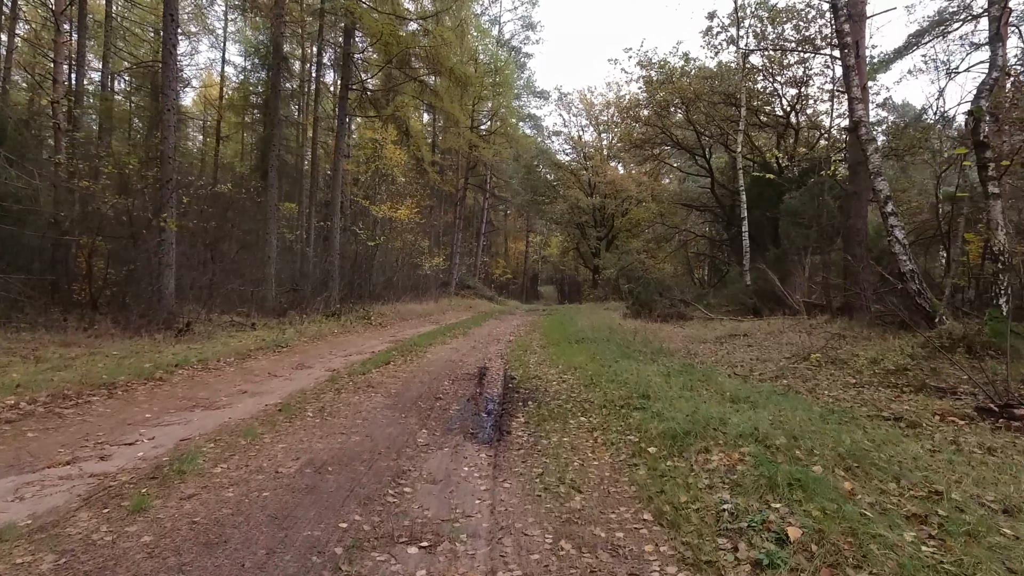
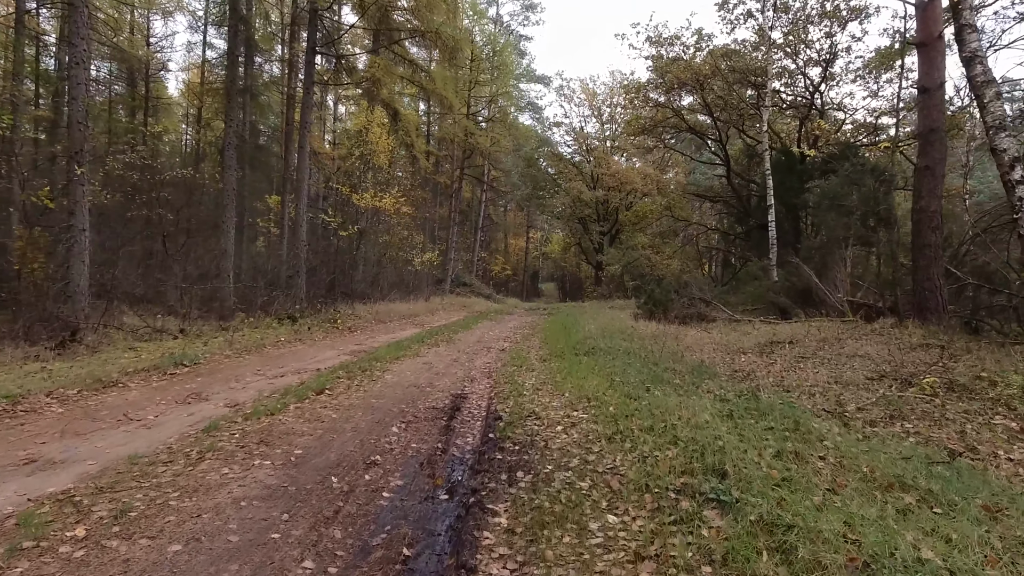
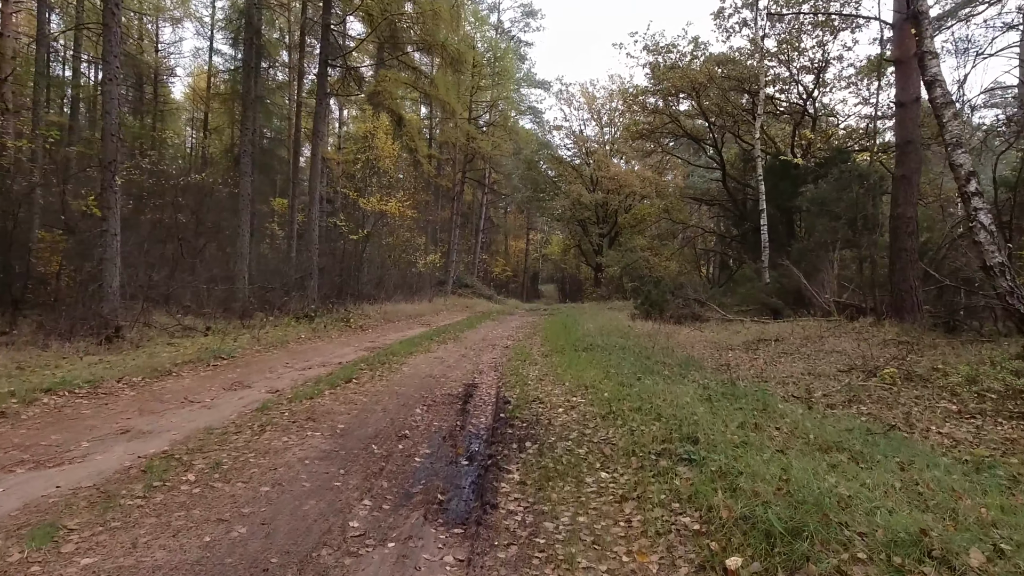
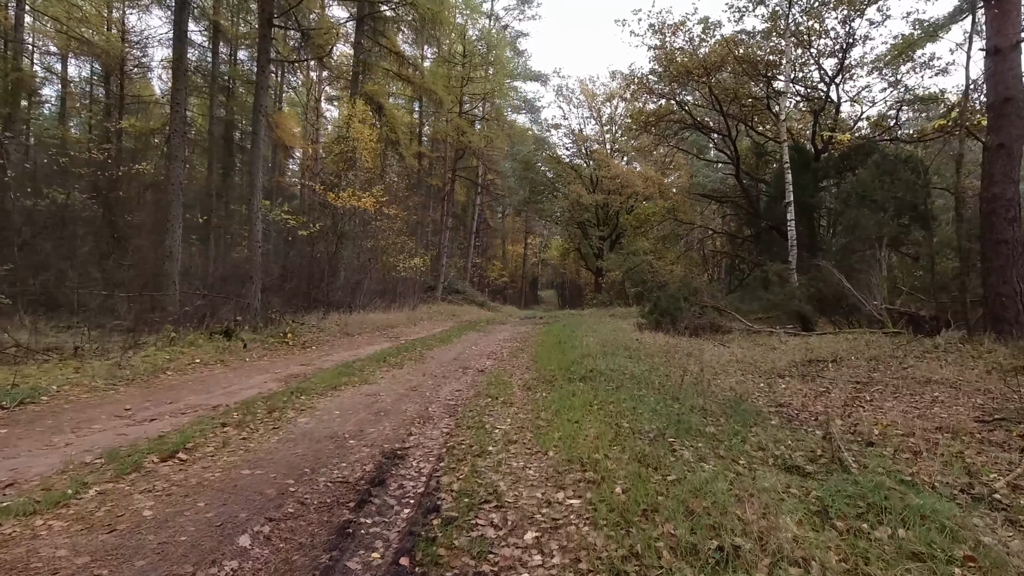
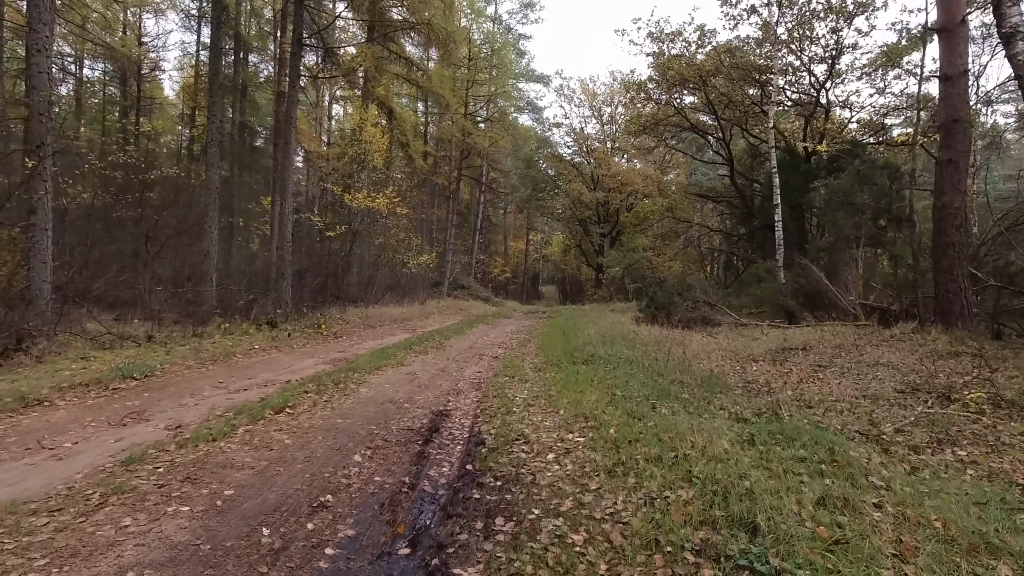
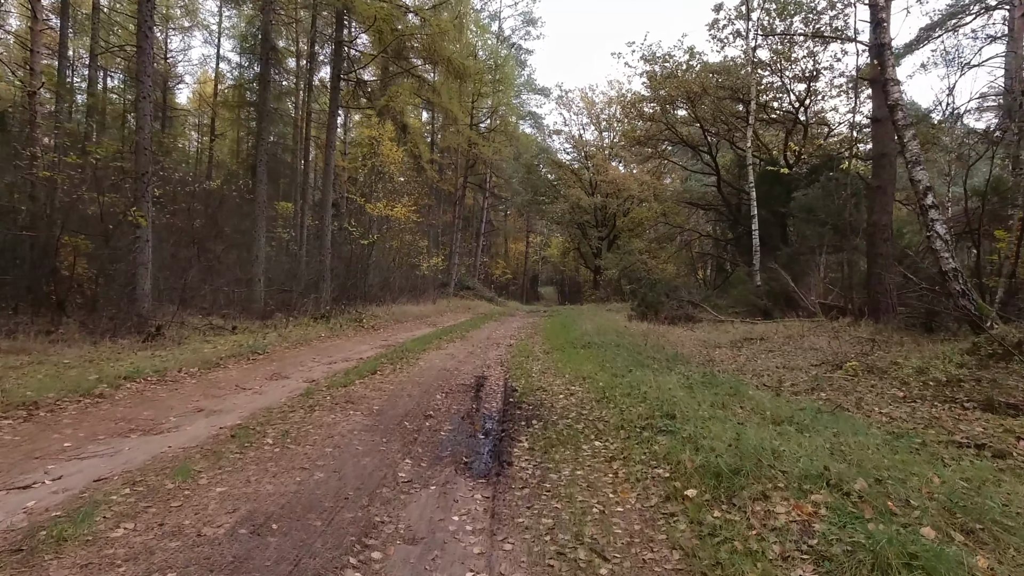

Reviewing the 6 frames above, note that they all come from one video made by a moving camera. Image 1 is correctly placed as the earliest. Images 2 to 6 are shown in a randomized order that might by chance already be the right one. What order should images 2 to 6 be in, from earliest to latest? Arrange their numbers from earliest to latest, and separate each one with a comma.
6, 3, 2, 5, 4
